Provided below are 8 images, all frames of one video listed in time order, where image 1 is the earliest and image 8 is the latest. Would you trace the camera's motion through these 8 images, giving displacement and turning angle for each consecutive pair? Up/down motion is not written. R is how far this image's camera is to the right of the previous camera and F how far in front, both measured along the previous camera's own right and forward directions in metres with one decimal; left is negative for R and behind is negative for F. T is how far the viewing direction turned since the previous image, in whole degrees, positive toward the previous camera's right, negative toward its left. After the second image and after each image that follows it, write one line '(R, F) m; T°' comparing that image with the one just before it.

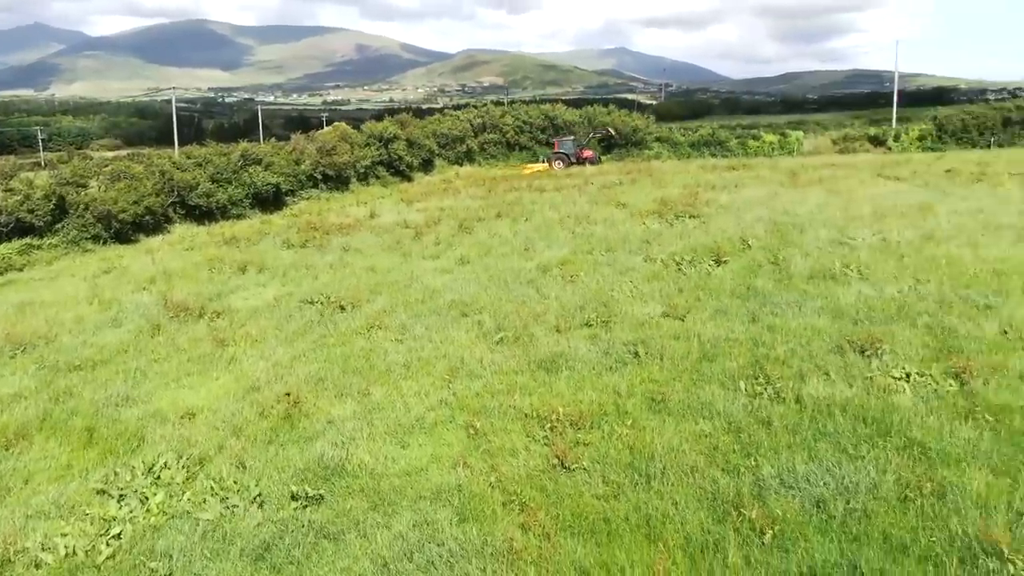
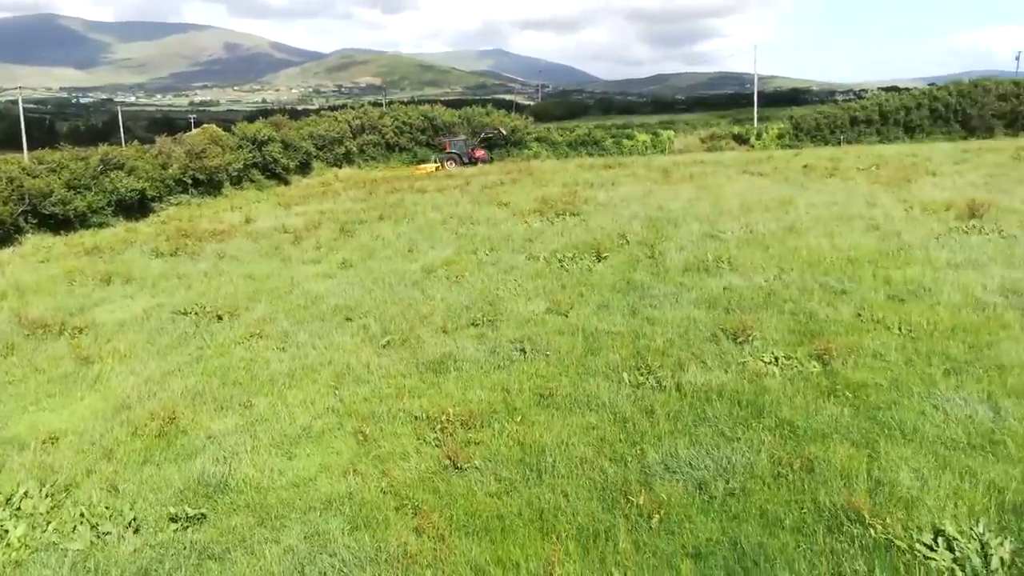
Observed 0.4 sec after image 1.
(+0.1, +0.2) m; +10°
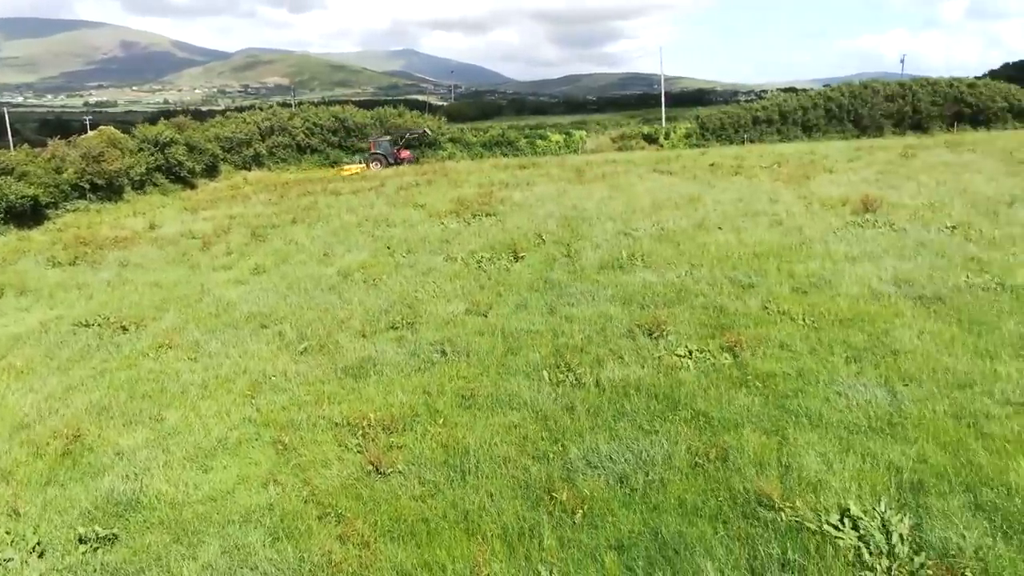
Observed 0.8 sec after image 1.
(+0.1, +0.1) m; +7°
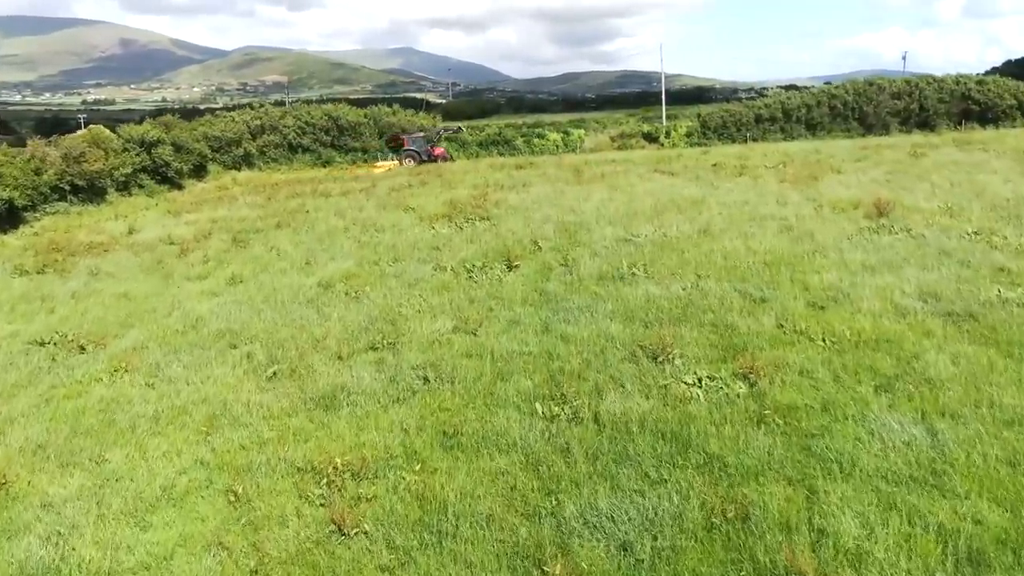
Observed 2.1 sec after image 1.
(+0.1, +0.6) m; 0°
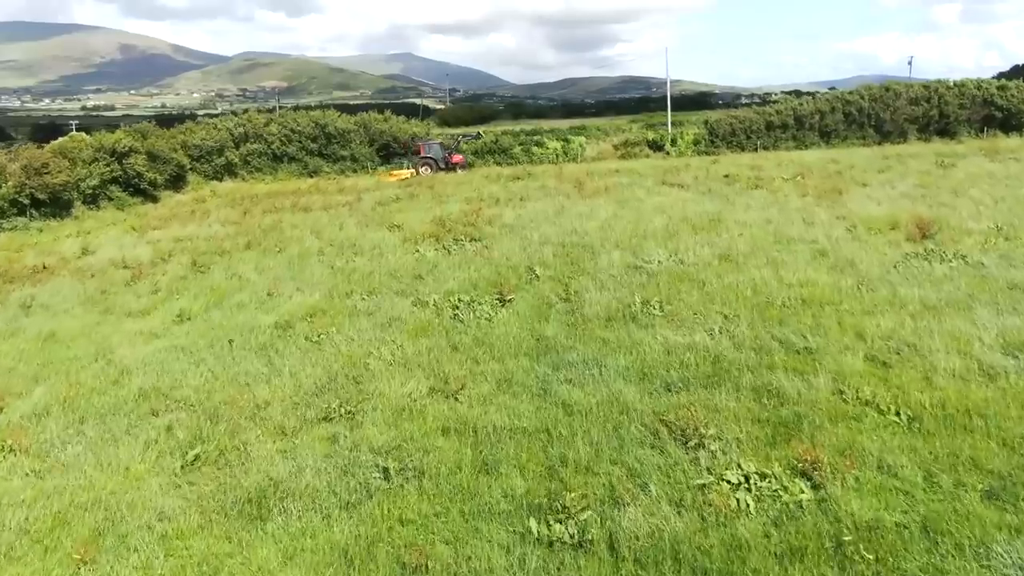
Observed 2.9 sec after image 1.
(+0.1, +1.4) m; 0°
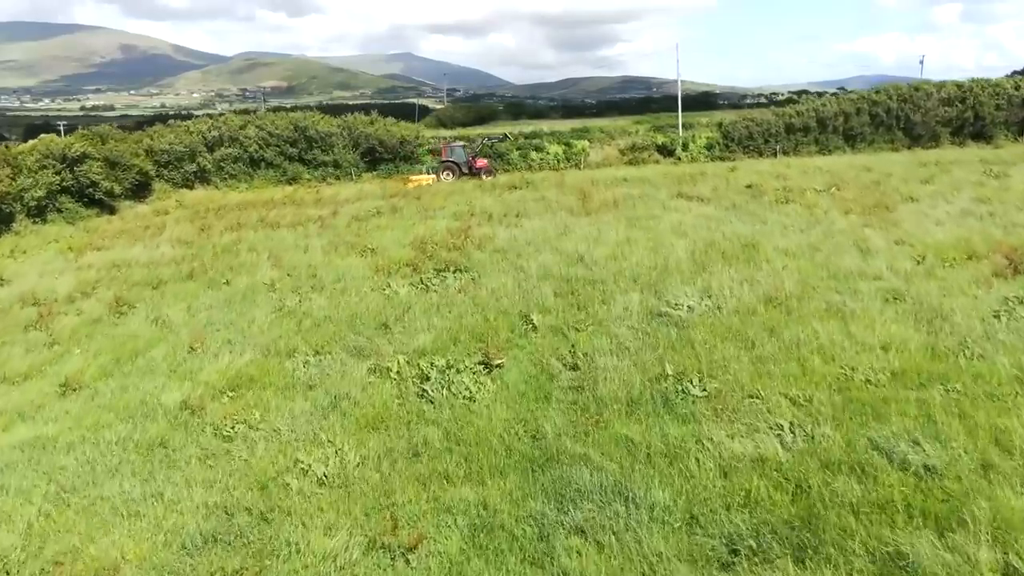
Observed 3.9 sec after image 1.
(+0.1, +2.0) m; 0°
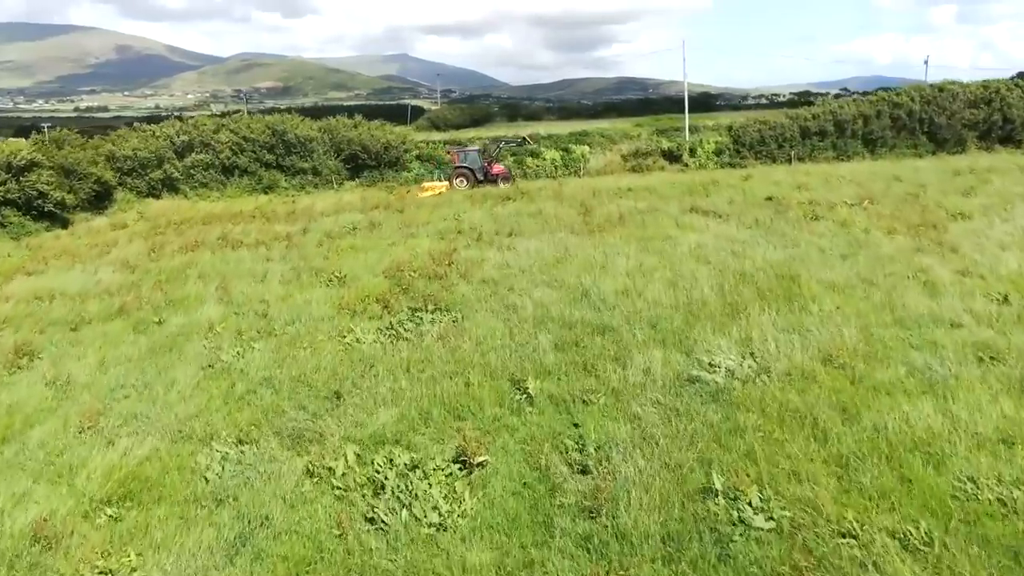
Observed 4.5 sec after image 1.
(+0.1, +1.6) m; 0°
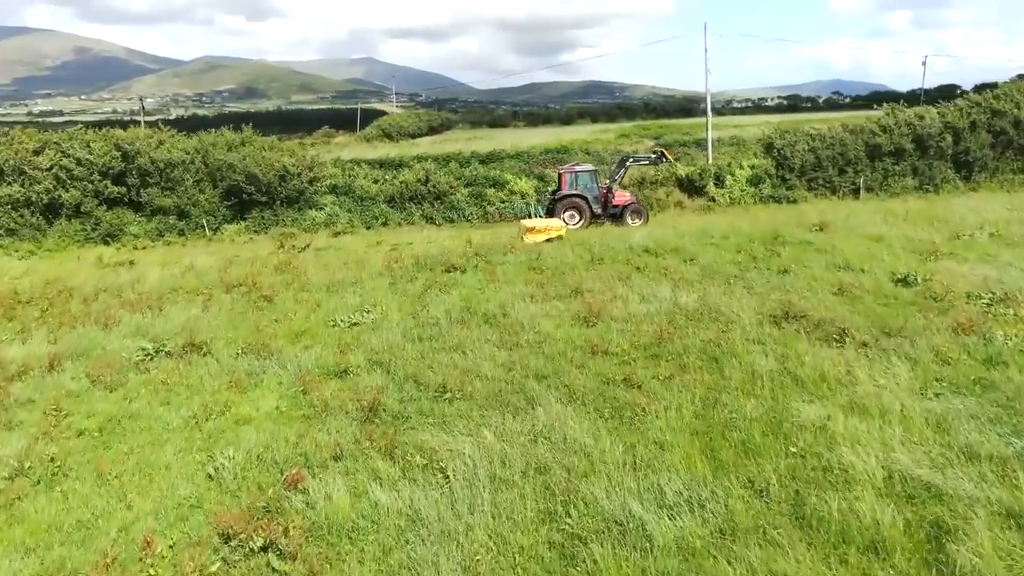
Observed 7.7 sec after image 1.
(+0.3, +6.1) m; +3°
